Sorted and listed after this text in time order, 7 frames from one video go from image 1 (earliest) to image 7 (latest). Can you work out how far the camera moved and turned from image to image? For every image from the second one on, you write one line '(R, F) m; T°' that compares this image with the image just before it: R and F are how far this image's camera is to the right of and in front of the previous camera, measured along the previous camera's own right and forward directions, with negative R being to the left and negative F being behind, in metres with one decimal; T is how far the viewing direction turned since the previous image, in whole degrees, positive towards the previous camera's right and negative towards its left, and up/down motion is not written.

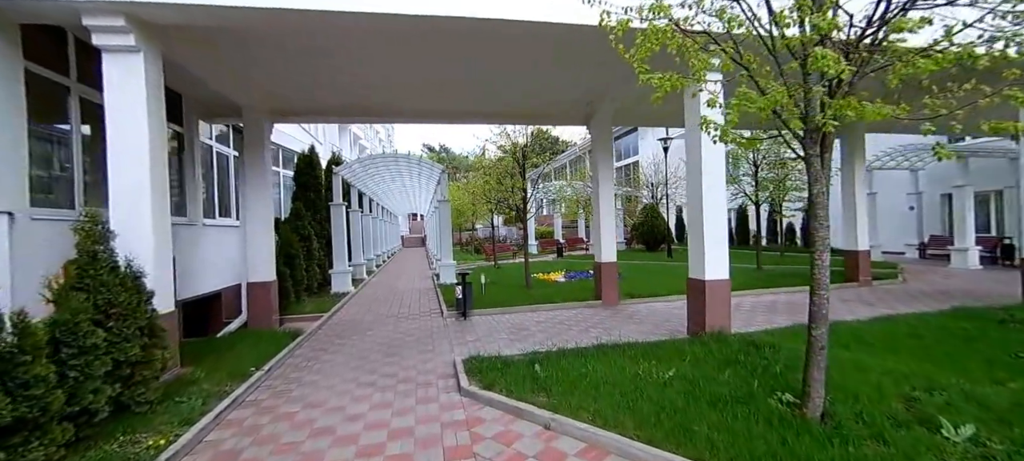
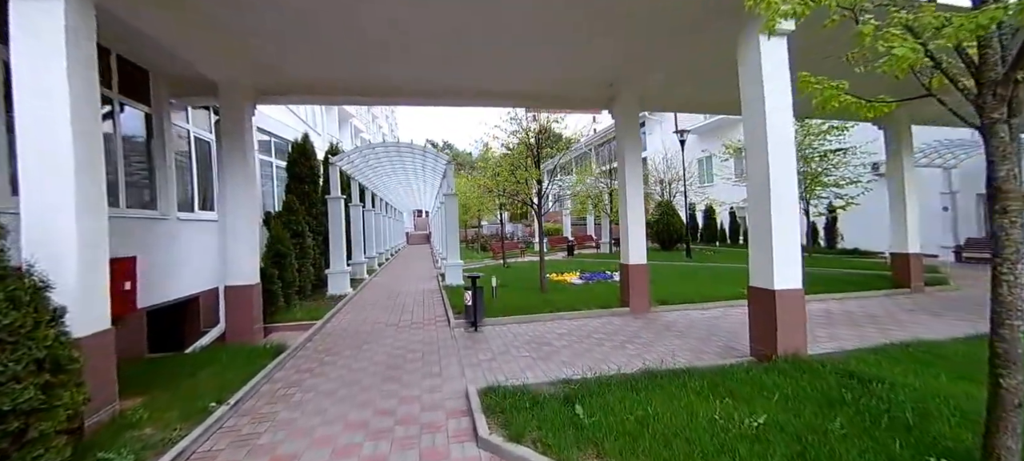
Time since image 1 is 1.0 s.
(-0.3, +1.0) m; -1°
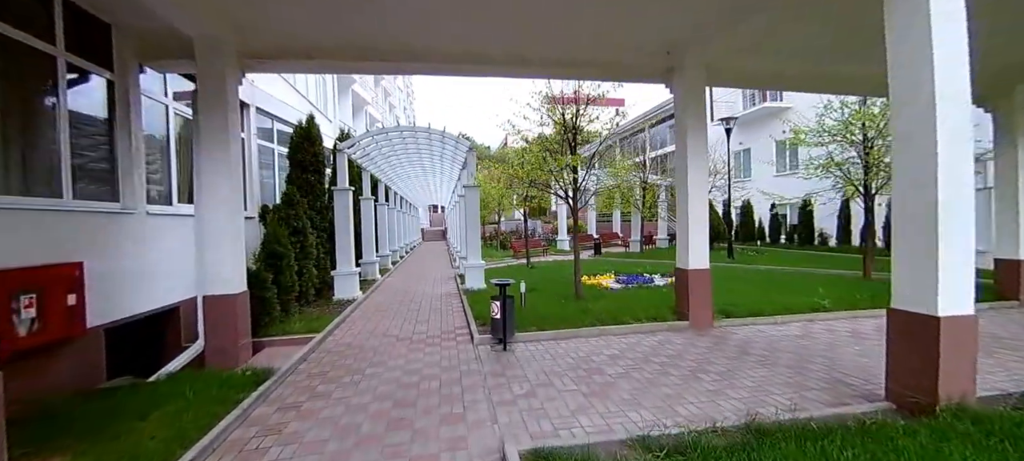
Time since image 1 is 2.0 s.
(-0.3, +1.1) m; -2°
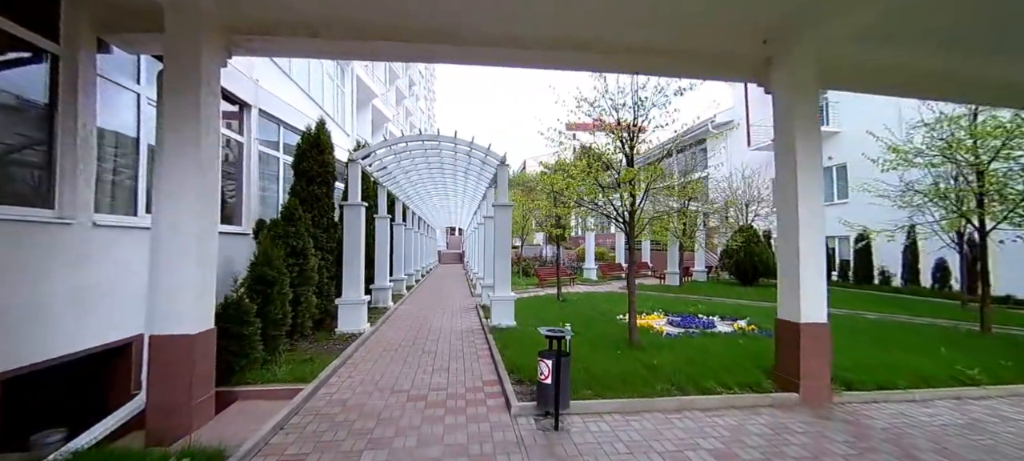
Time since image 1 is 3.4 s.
(-0.4, +1.3) m; -2°
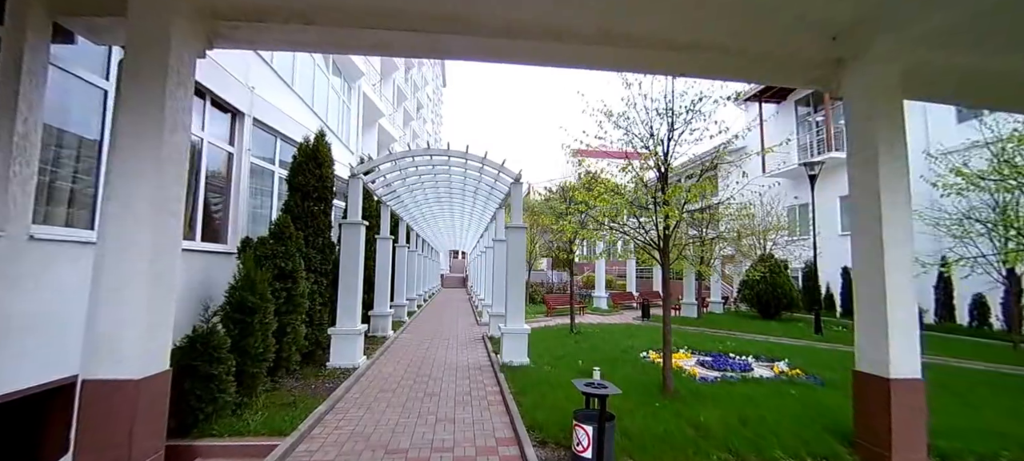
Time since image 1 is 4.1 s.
(-0.2, +0.7) m; -1°
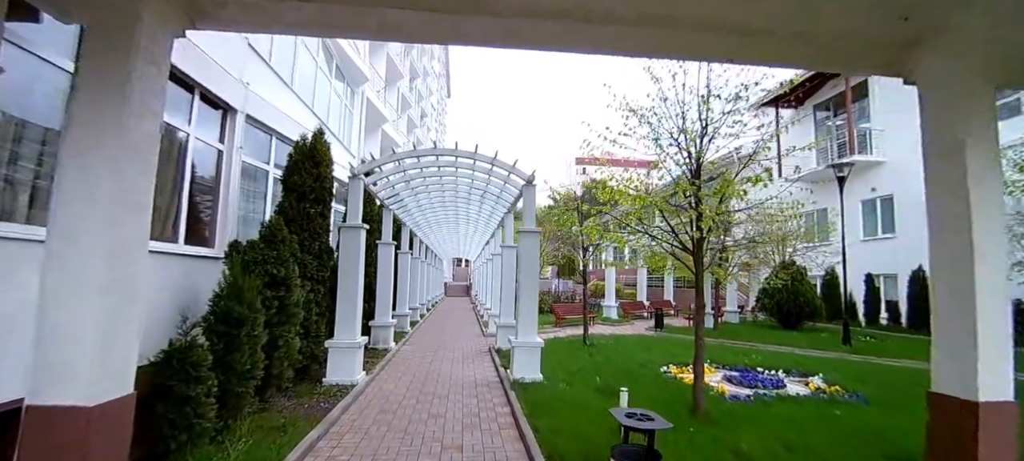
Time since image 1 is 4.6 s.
(-0.1, +0.5) m; 0°
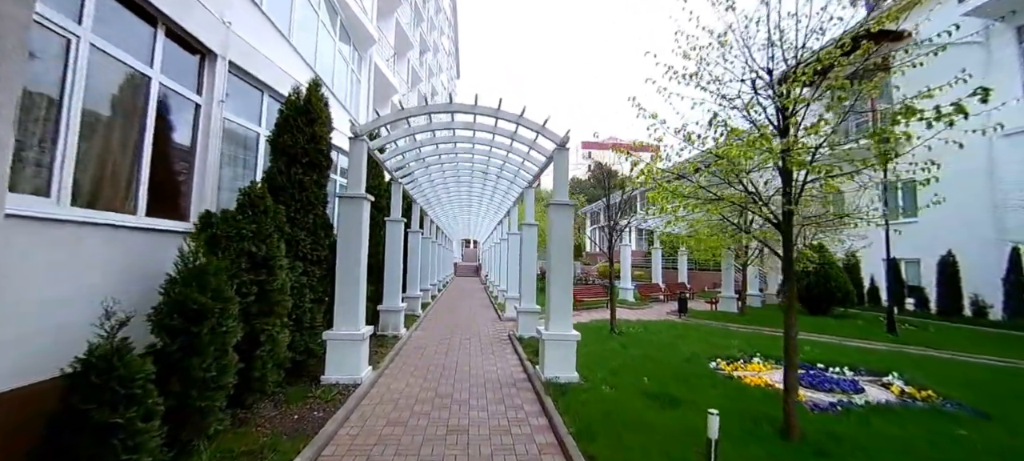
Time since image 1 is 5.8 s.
(-0.3, +1.1) m; -1°
